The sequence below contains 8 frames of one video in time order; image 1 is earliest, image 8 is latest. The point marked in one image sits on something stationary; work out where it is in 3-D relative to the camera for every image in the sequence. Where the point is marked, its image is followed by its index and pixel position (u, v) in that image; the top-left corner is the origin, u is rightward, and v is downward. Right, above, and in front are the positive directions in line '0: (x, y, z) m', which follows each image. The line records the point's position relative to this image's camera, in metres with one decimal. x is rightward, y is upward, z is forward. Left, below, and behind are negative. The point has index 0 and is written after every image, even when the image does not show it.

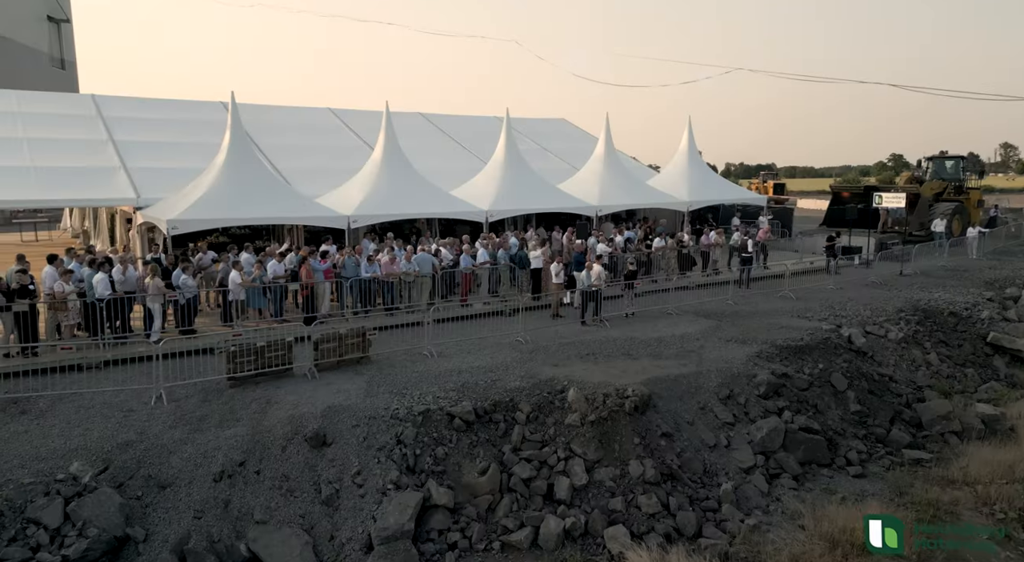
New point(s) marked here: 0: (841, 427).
0: (+5.0, -2.2, +10.5) m
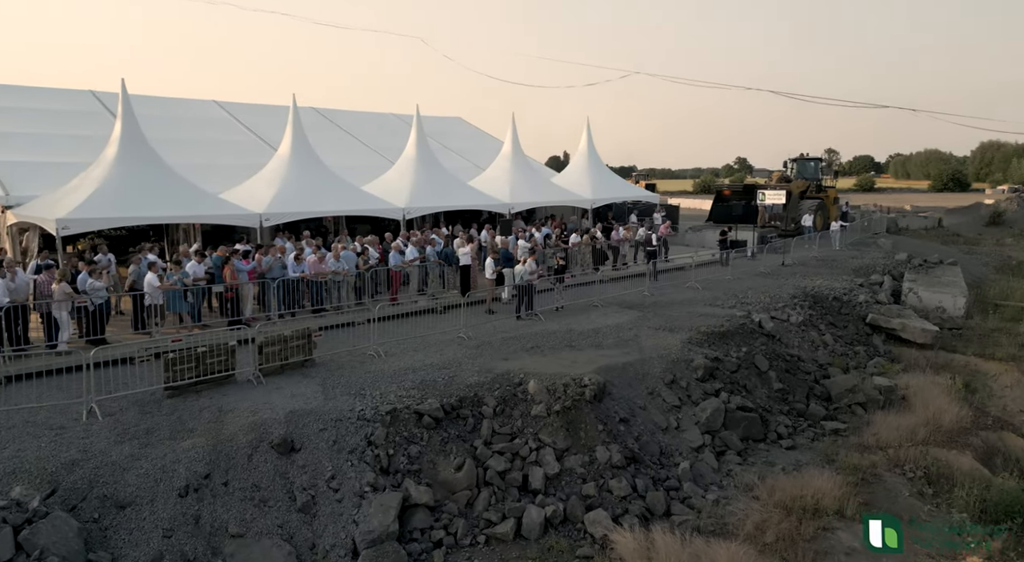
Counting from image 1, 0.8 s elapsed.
0: (+4.2, -2.0, +11.3) m
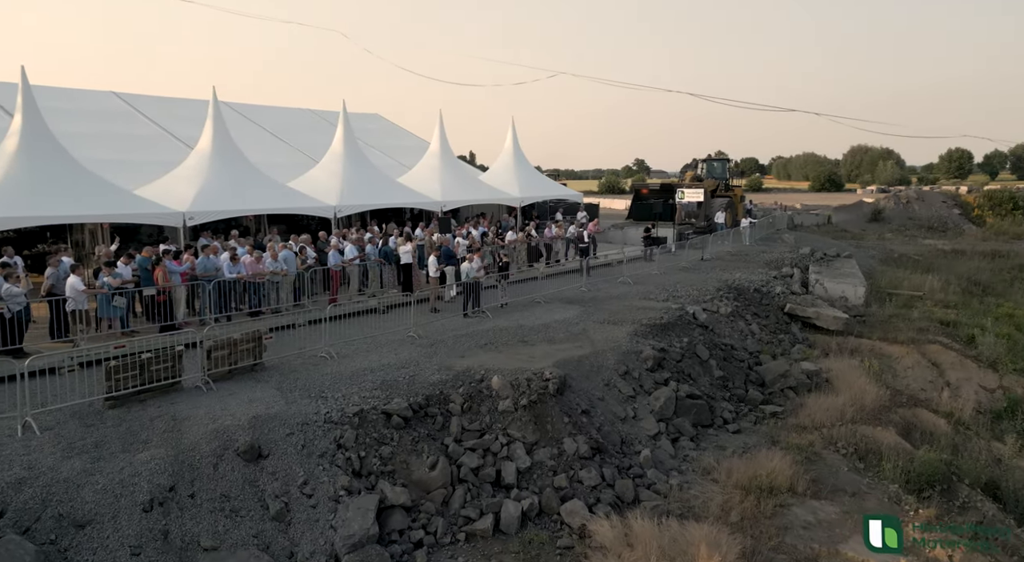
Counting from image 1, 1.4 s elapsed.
0: (+3.4, -1.9, +11.7) m
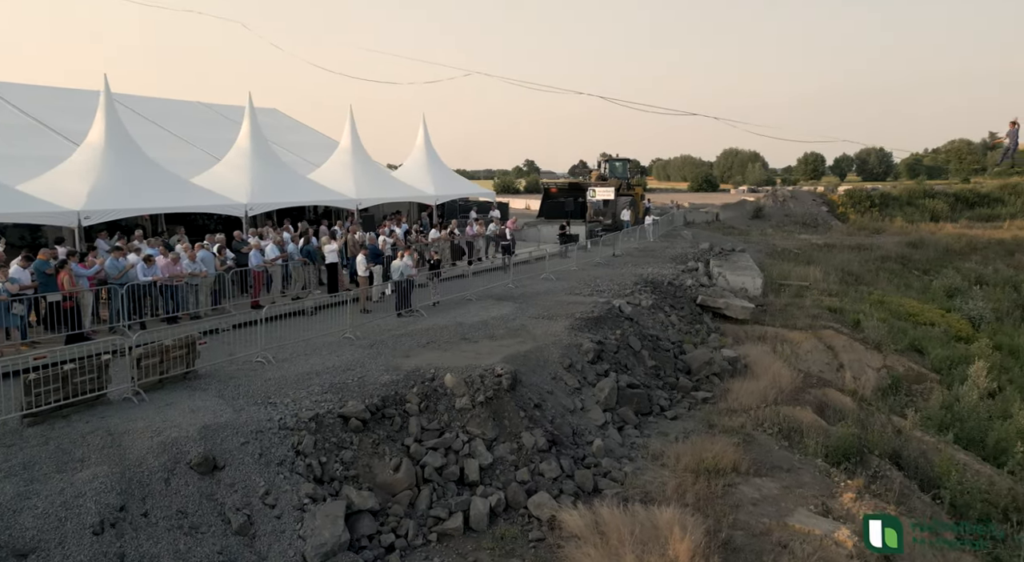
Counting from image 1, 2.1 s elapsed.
0: (+2.4, -1.7, +12.1) m
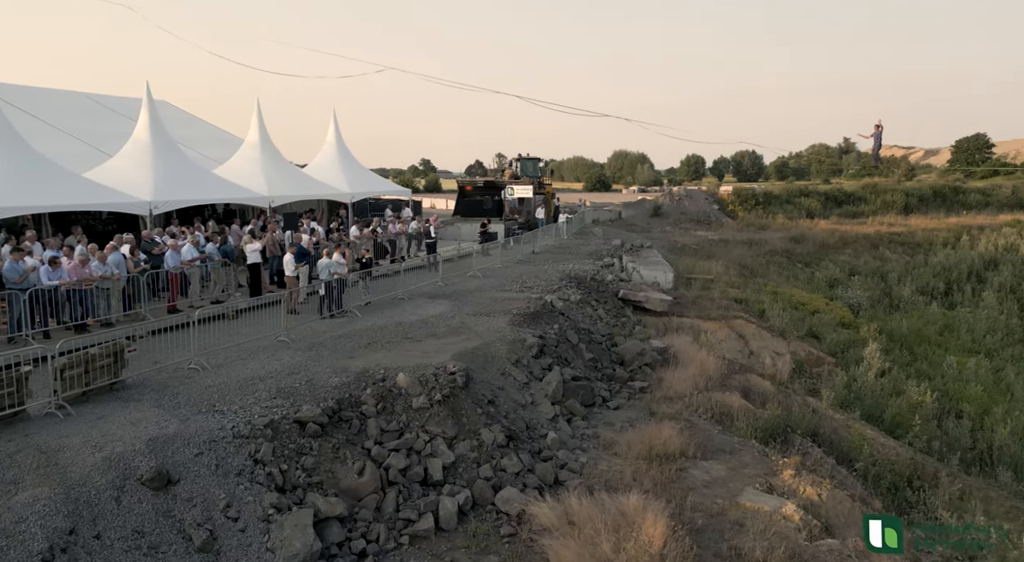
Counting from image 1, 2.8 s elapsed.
0: (+1.3, -1.6, +12.3) m
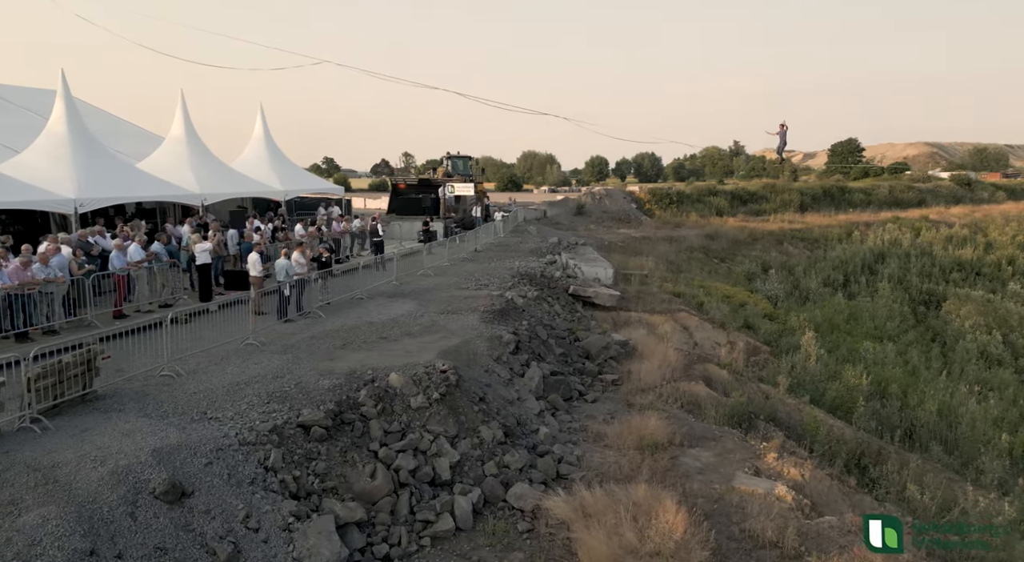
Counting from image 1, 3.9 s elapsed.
0: (+0.9, -1.5, +12.3) m
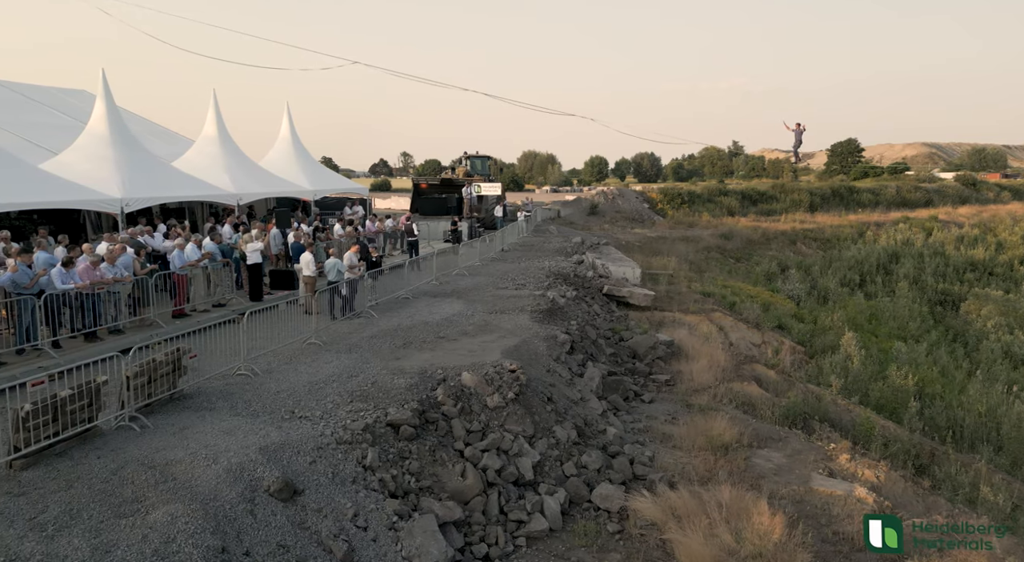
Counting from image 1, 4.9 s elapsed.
0: (+1.8, -1.5, +12.3) m
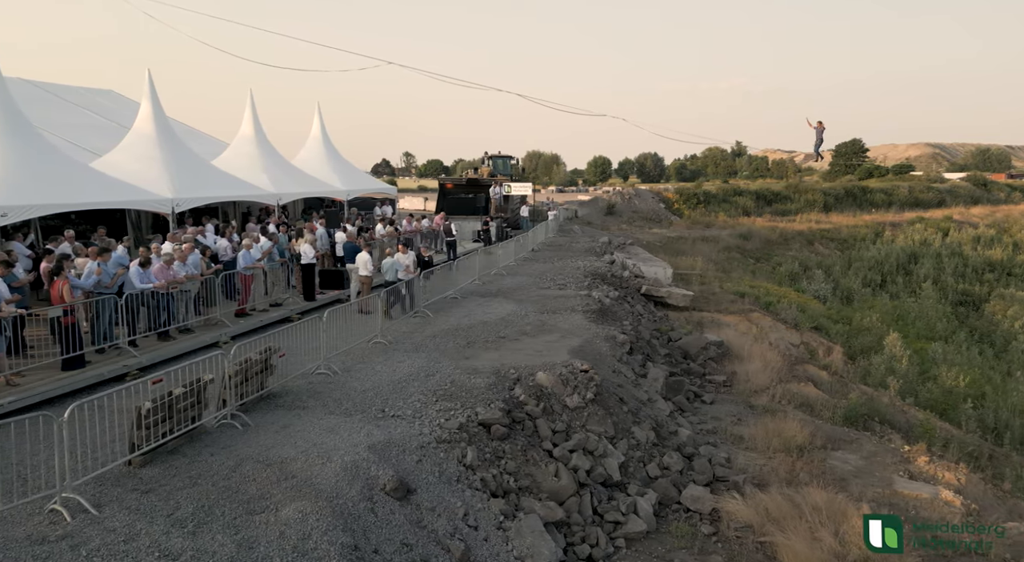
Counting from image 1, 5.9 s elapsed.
0: (+2.8, -1.5, +12.3) m
